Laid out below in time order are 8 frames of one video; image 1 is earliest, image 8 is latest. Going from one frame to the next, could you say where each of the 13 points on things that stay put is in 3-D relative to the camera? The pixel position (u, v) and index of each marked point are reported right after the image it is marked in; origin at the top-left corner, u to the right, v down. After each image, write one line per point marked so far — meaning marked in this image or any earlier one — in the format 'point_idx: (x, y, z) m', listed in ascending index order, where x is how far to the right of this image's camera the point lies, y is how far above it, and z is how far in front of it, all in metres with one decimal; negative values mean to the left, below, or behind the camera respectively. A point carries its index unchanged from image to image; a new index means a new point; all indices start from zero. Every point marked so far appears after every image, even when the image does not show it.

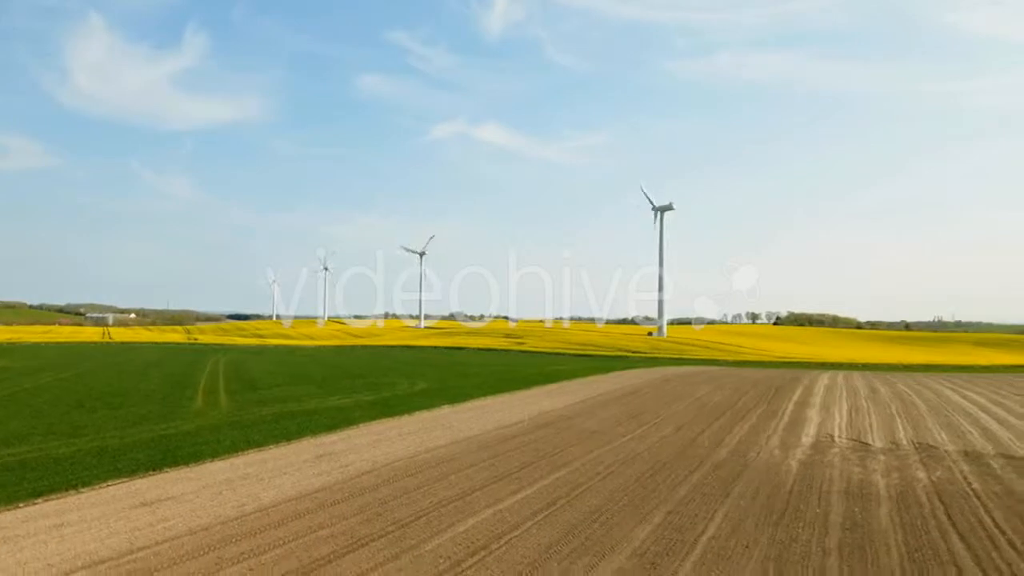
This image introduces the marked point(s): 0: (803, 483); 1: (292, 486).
0: (+4.1, -2.8, +10.8) m
1: (-3.0, -2.6, +10.2) m
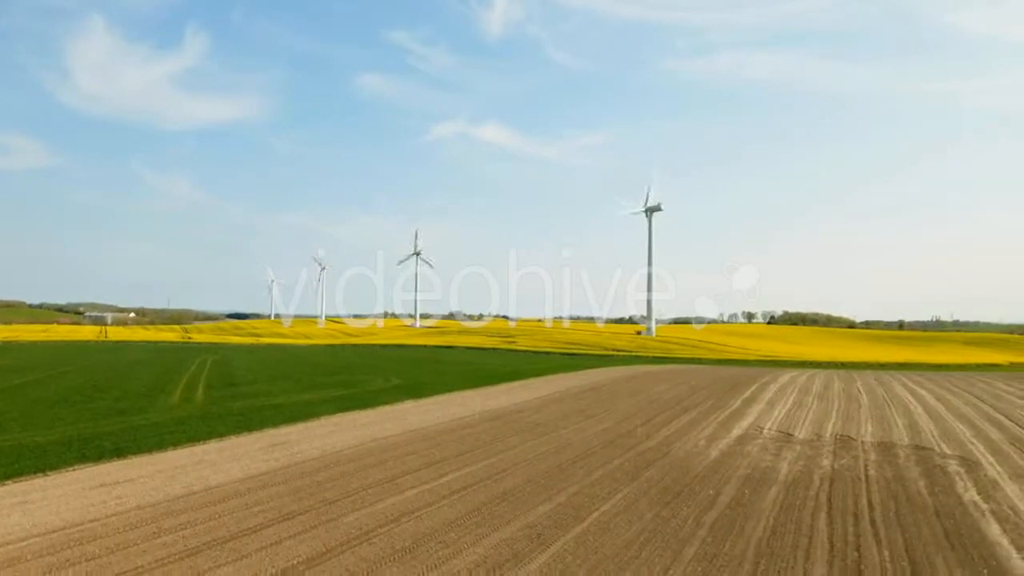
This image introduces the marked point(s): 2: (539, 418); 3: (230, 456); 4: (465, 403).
0: (+3.0, -2.8, +11.8) m
1: (-4.0, -2.7, +11.2) m
2: (+0.5, -2.8, +16.4) m
3: (-4.5, -2.7, +12.2) m
4: (-1.2, -2.8, +18.6) m
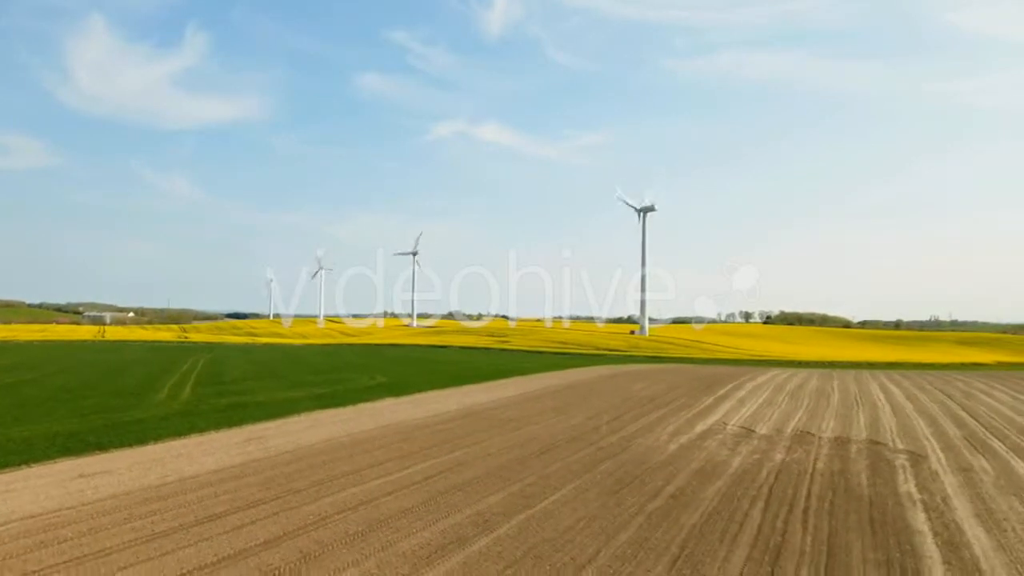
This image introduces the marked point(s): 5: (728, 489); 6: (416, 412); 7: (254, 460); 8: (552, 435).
0: (+2.5, -2.8, +12.4) m
1: (-4.6, -2.7, +11.8) m
2: (0.0, -2.8, +17.0) m
3: (-5.1, -2.7, +12.7) m
4: (-1.8, -2.8, +19.2) m
5: (+3.0, -2.8, +10.7) m
6: (-2.2, -2.8, +17.1) m
7: (-4.0, -2.7, +12.0) m
8: (+0.8, -2.8, +14.6) m
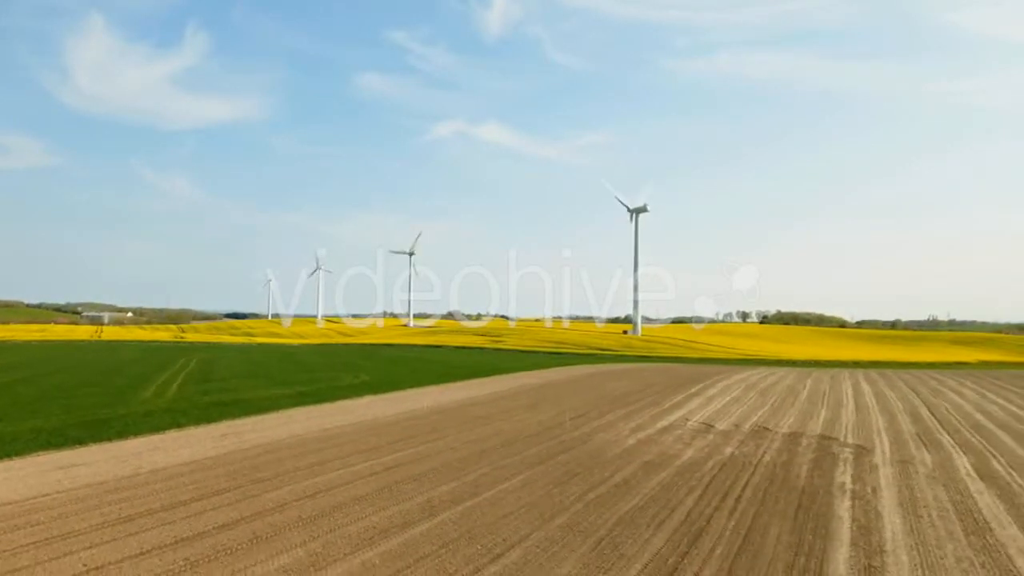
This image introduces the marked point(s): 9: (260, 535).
0: (+1.8, -2.8, +13.0) m
1: (-5.2, -2.7, +12.4) m
2: (-0.7, -2.8, +17.6) m
3: (-5.7, -2.7, +13.3) m
4: (-2.5, -2.8, +19.8) m
5: (+2.3, -2.8, +11.4) m
6: (-2.8, -2.8, +17.7) m
7: (-4.7, -2.7, +12.6) m
8: (+0.1, -2.8, +15.3) m
9: (-2.7, -2.6, +8.2) m
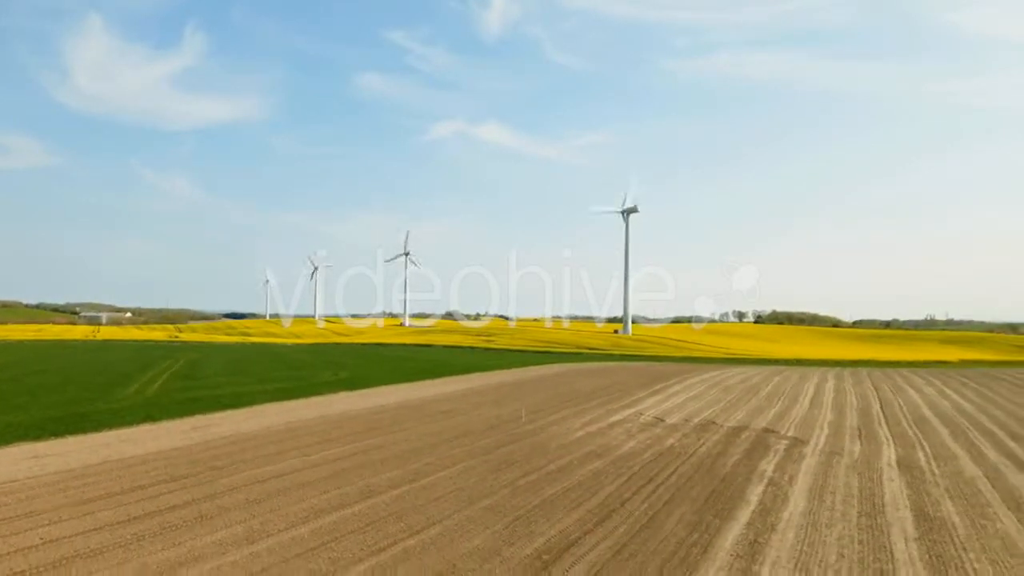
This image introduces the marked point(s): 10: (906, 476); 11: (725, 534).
0: (+0.9, -2.8, +13.8) m
1: (-6.1, -2.7, +13.2) m
2: (-1.6, -2.8, +18.4) m
3: (-6.6, -2.7, +14.2) m
4: (-3.3, -2.9, +20.6) m
5: (+1.4, -2.9, +12.2) m
6: (-3.7, -2.8, +18.5) m
7: (-5.6, -2.7, +13.4) m
8: (-0.8, -2.8, +16.1) m
9: (-3.6, -2.6, +9.0) m
10: (+6.3, -3.0, +12.3) m
11: (+2.4, -2.8, +8.8) m
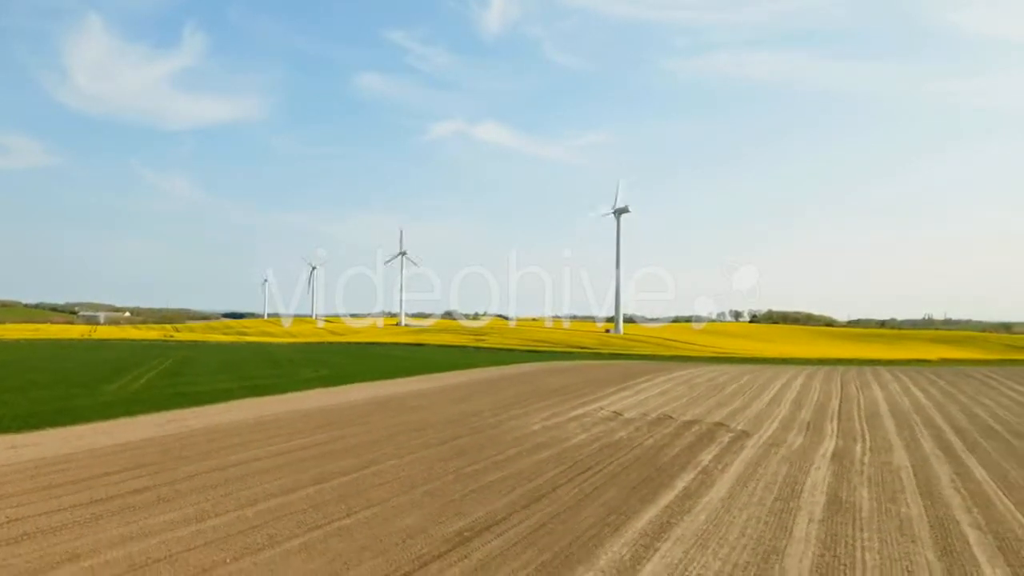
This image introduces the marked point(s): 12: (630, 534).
0: (+0.1, -2.8, +14.5) m
1: (-7.0, -2.7, +13.9) m
2: (-2.4, -2.8, +19.1) m
3: (-7.5, -2.7, +14.9) m
4: (-4.2, -2.9, +21.3) m
5: (+0.6, -2.9, +12.9) m
6: (-4.6, -2.8, +19.3) m
7: (-6.4, -2.7, +14.1) m
8: (-1.6, -2.8, +16.8) m
9: (-4.4, -2.6, +9.7) m
10: (+5.4, -3.0, +13.0) m
11: (+1.6, -2.8, +9.5) m
12: (+1.3, -2.8, +8.7) m
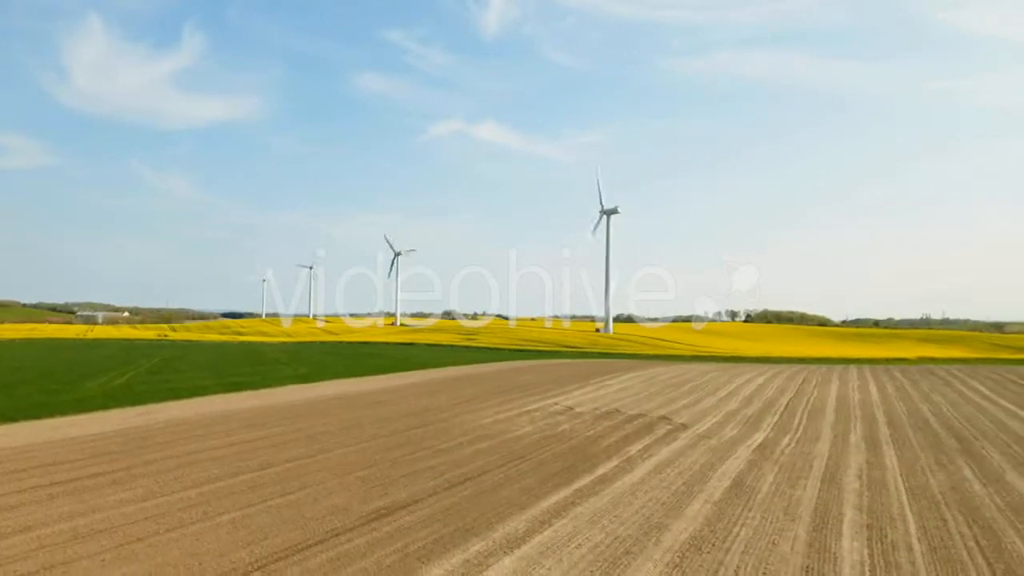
0: (-1.0, -2.9, +15.5) m
1: (-8.0, -2.7, +14.9) m
2: (-3.5, -2.9, +20.1) m
3: (-8.5, -2.7, +15.8) m
4: (-5.2, -2.9, +22.3) m
5: (-0.5, -2.9, +13.8) m
6: (-5.6, -2.8, +20.2) m
7: (-7.5, -2.7, +15.1) m
8: (-2.7, -2.9, +17.7) m
9: (-5.5, -2.7, +10.7) m
10: (+4.4, -3.0, +13.9) m
11: (+0.5, -2.8, +10.4) m
12: (+0.3, -2.8, +9.6) m
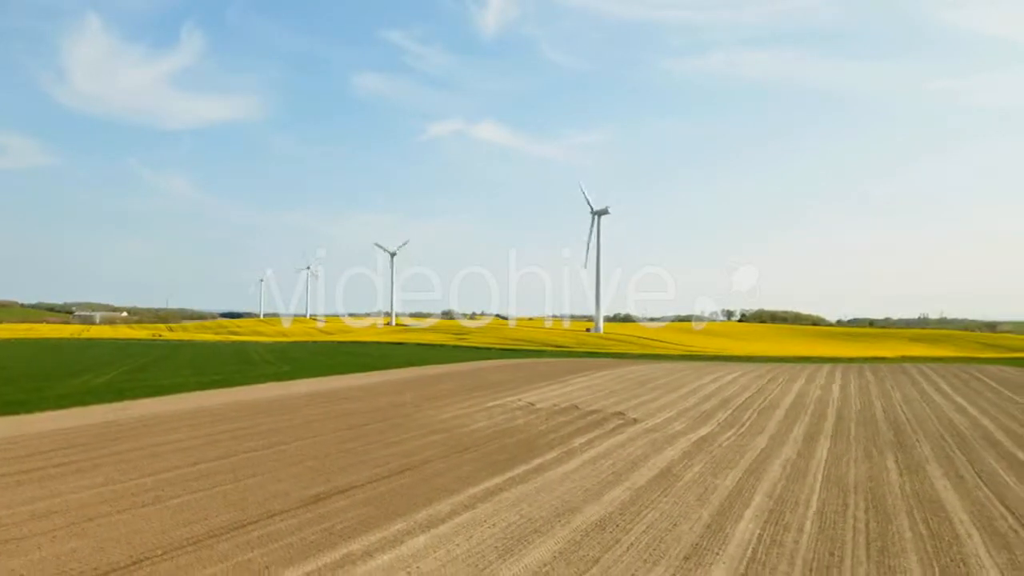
0: (-2.0, -2.9, +16.3) m
1: (-9.0, -2.8, +15.7) m
2: (-4.4, -2.9, +20.9) m
3: (-9.5, -2.8, +16.7) m
4: (-6.2, -2.9, +23.1) m
5: (-1.4, -2.9, +14.7) m
6: (-6.6, -2.9, +21.0) m
7: (-8.4, -2.8, +15.9) m
8: (-3.6, -2.9, +18.6) m
9: (-6.5, -2.7, +11.5) m
10: (+3.4, -3.1, +14.8) m
11: (-0.4, -2.9, +11.2) m
12: (-0.7, -2.8, +10.5) m
